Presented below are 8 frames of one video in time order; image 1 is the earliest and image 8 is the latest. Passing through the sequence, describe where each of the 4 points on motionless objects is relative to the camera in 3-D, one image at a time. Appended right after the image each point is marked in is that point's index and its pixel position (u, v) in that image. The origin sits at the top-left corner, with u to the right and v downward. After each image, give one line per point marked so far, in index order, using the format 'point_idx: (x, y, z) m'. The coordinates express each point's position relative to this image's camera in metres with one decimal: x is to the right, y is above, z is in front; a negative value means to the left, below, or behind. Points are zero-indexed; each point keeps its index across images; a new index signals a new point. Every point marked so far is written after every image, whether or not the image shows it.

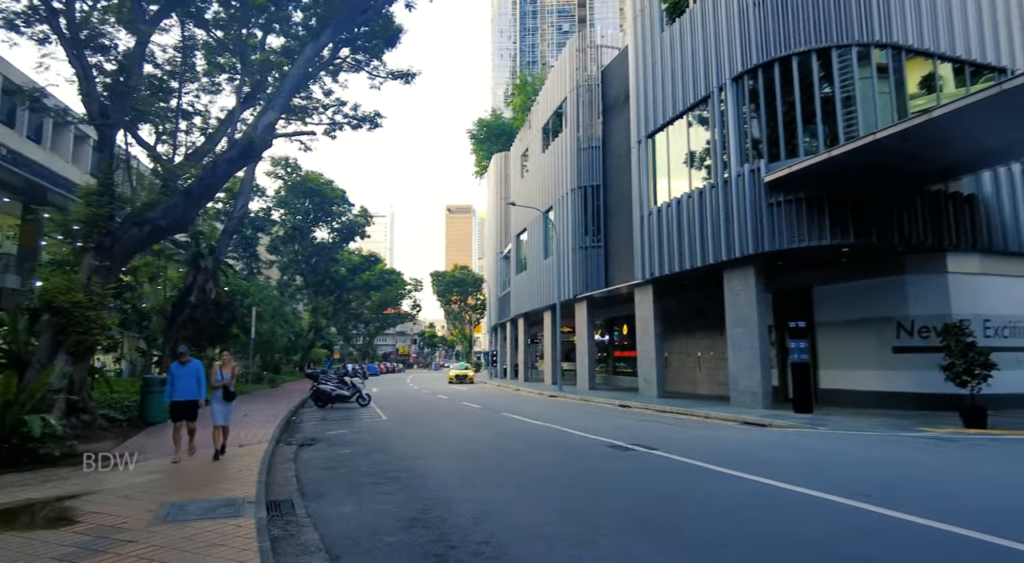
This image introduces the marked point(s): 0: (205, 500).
0: (-3.2, -2.3, +6.0) m
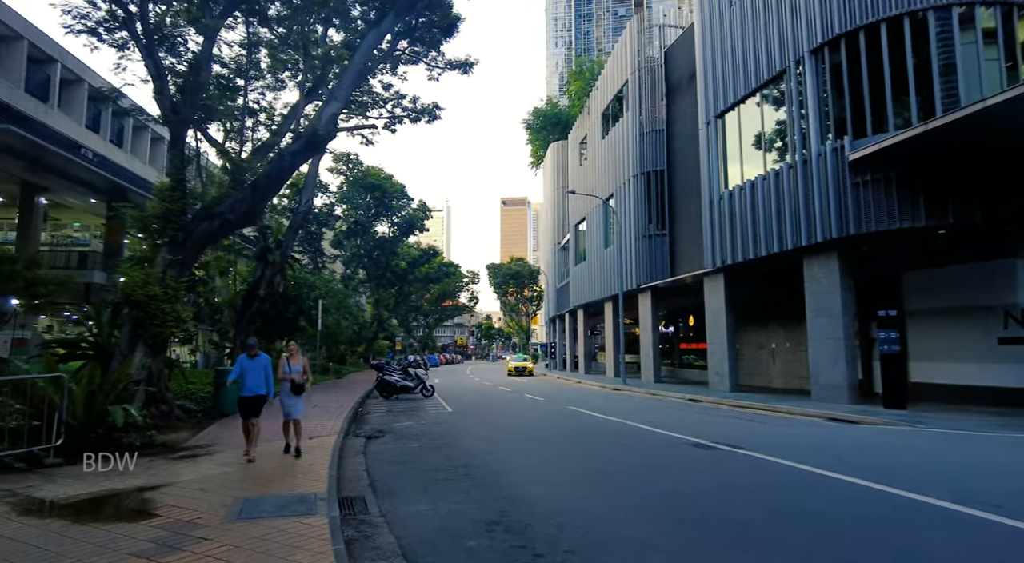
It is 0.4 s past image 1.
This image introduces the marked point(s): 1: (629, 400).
0: (-2.4, -2.2, +5.8) m
1: (+3.7, -3.7, +17.8) m
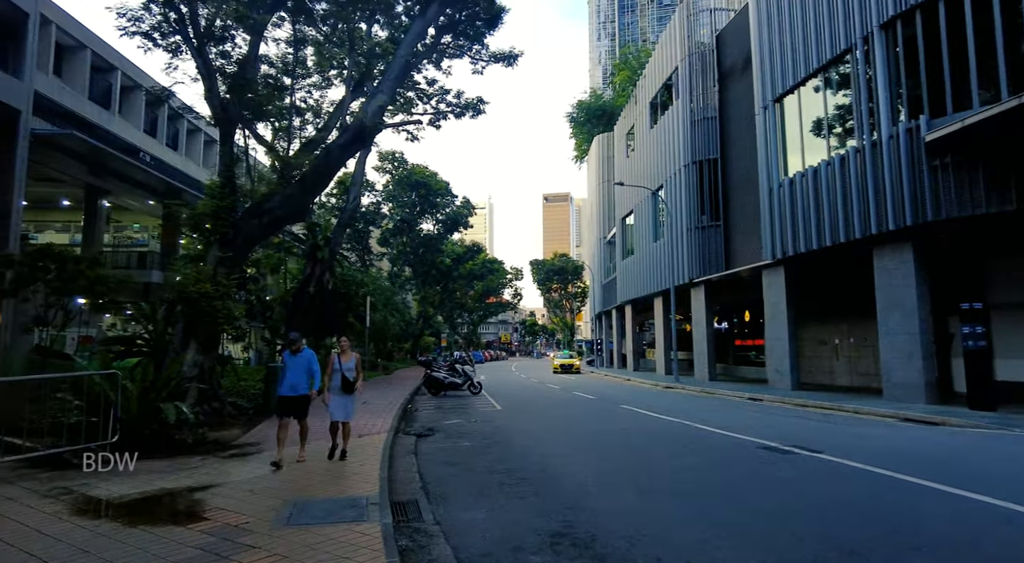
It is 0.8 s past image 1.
0: (-1.8, -2.1, +5.5) m
1: (+5.2, -3.5, +17.1) m
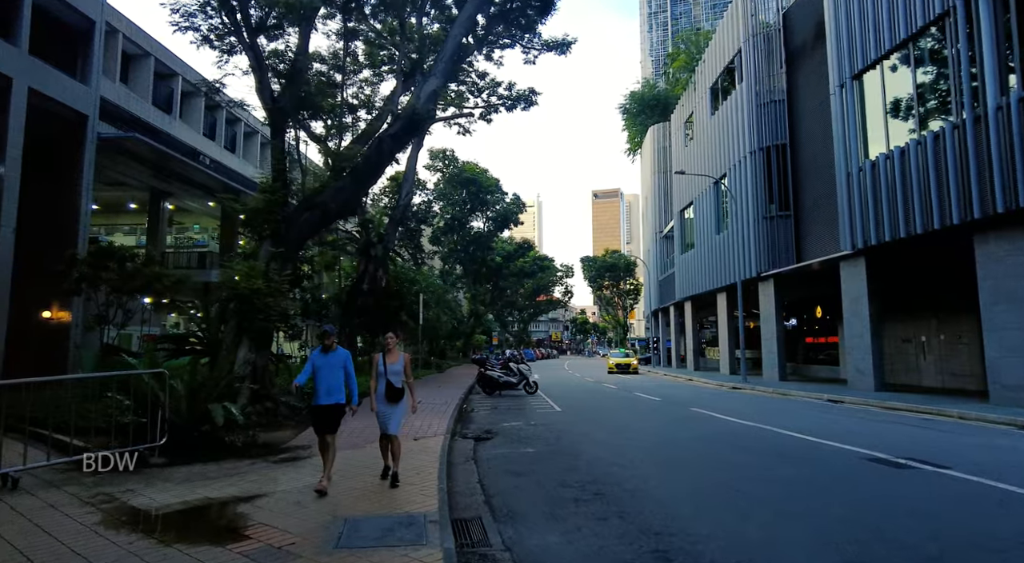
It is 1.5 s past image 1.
0: (-1.1, -2.0, +4.9) m
1: (+6.9, -3.3, +15.8) m
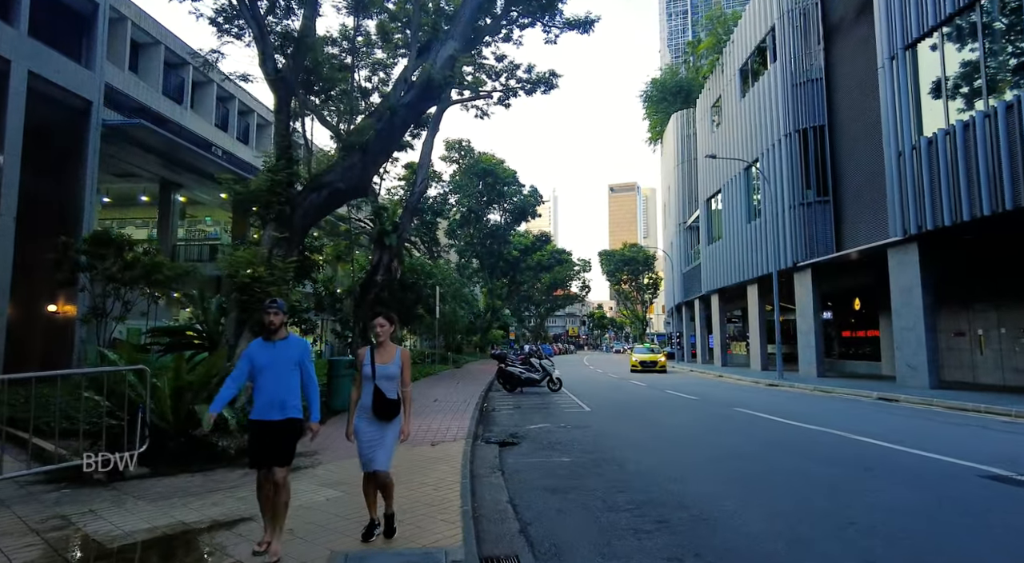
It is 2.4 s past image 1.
0: (-0.8, -1.8, +3.8) m
1: (+7.5, -3.0, +14.5) m
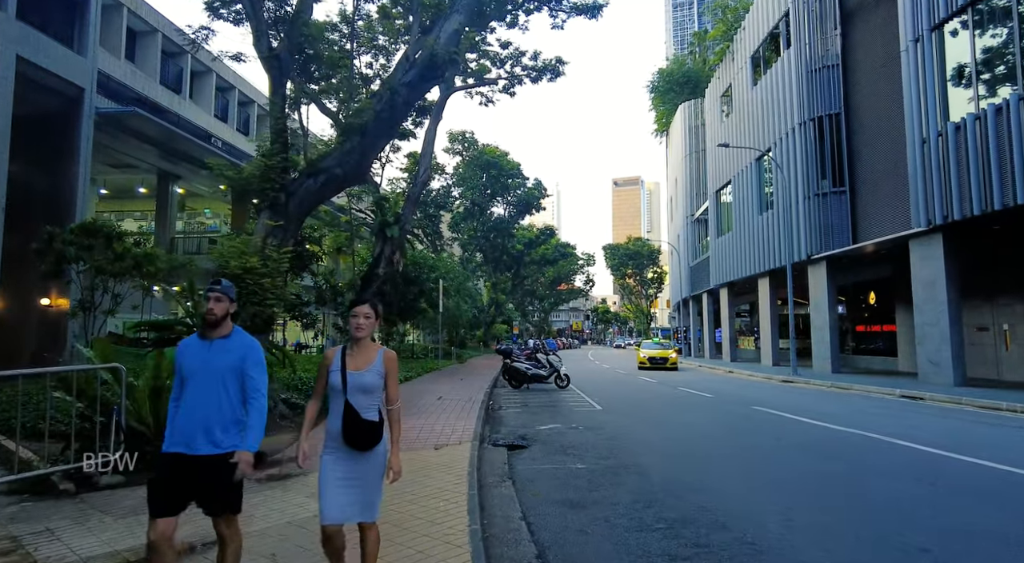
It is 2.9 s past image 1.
0: (-0.7, -1.8, +3.2) m
1: (+7.6, -2.9, +13.9) m
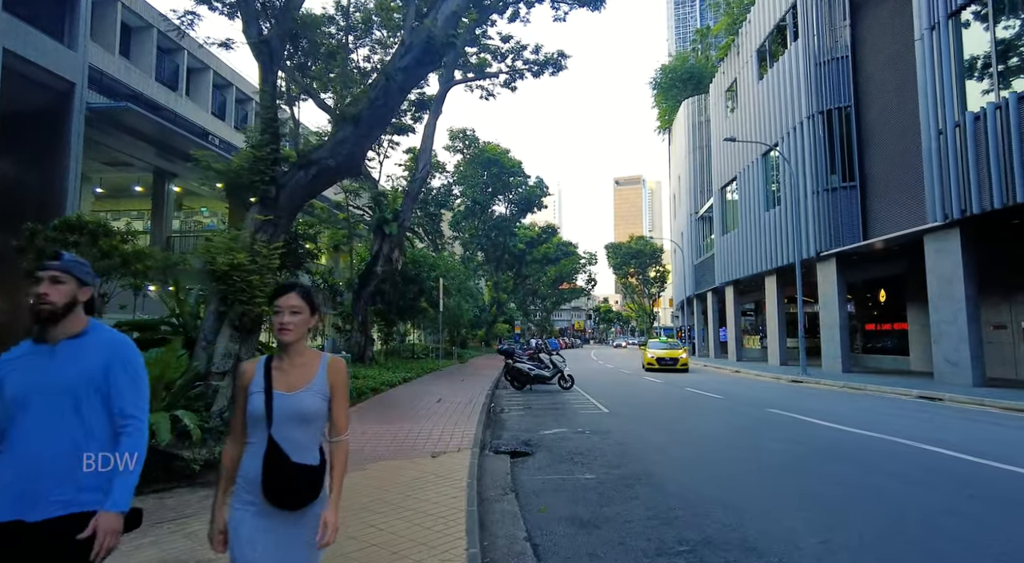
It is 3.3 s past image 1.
0: (-0.7, -1.7, +2.8) m
1: (+7.7, -2.8, +13.4) m
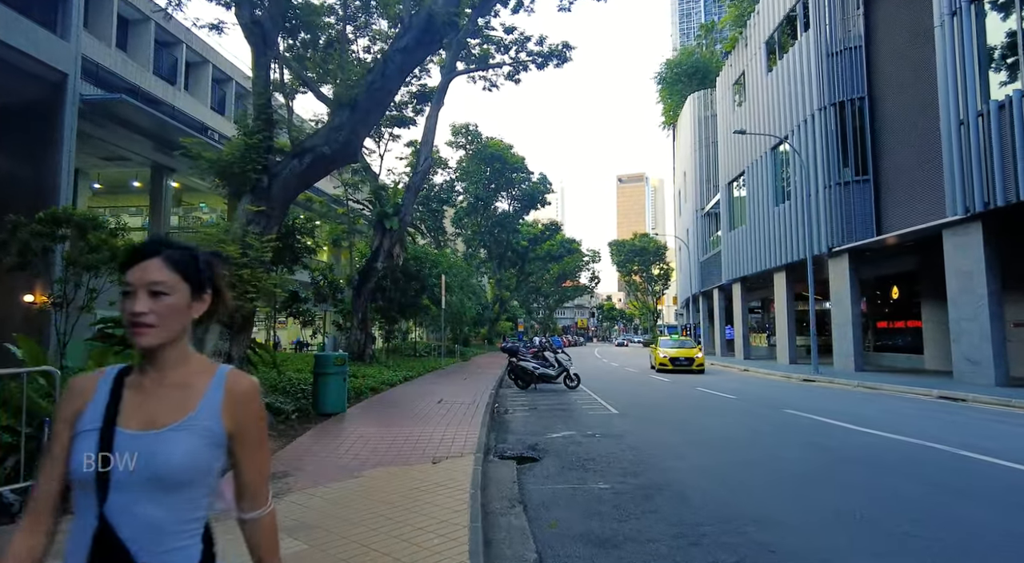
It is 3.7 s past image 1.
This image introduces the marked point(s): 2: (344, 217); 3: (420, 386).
0: (-0.6, -1.6, +2.3) m
1: (+7.8, -2.7, +12.9) m
2: (-5.6, +2.1, +18.8) m
3: (-2.4, -2.7, +14.7) m
